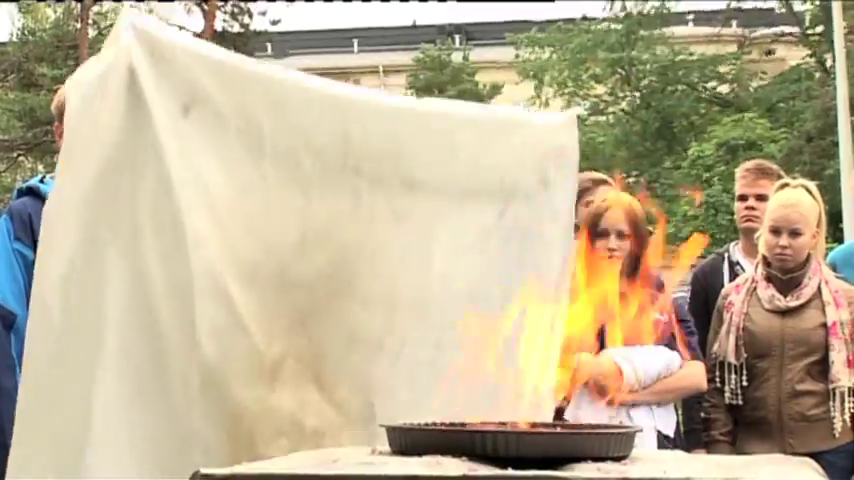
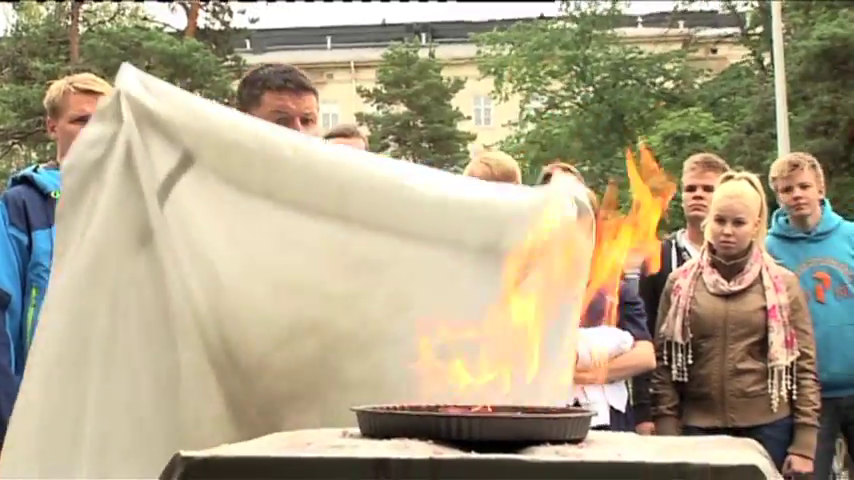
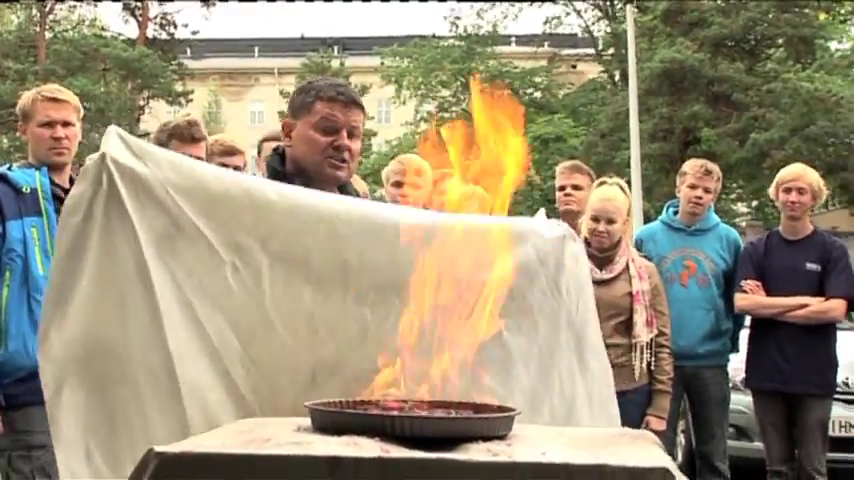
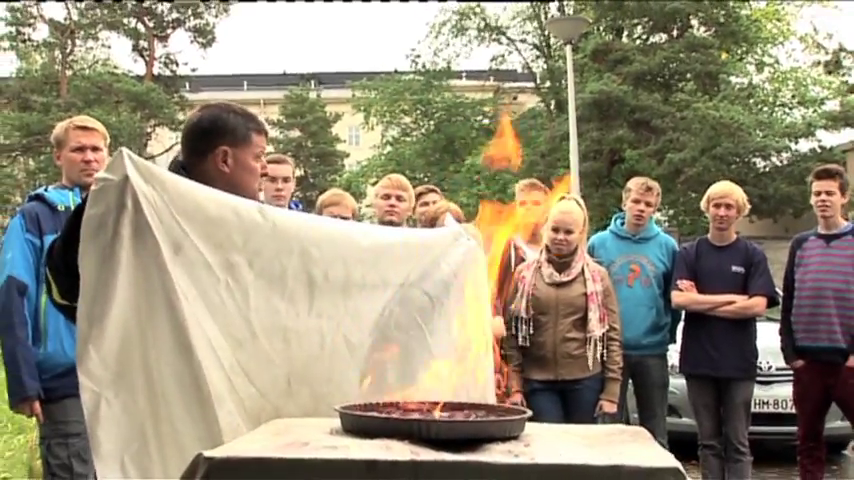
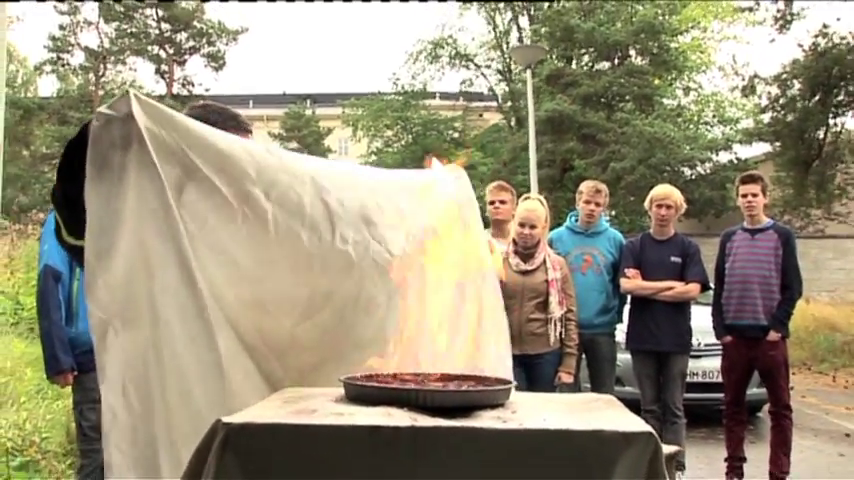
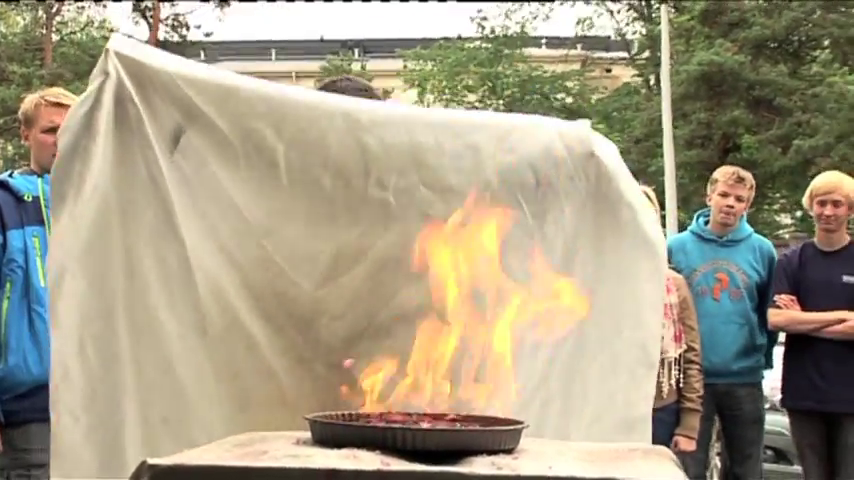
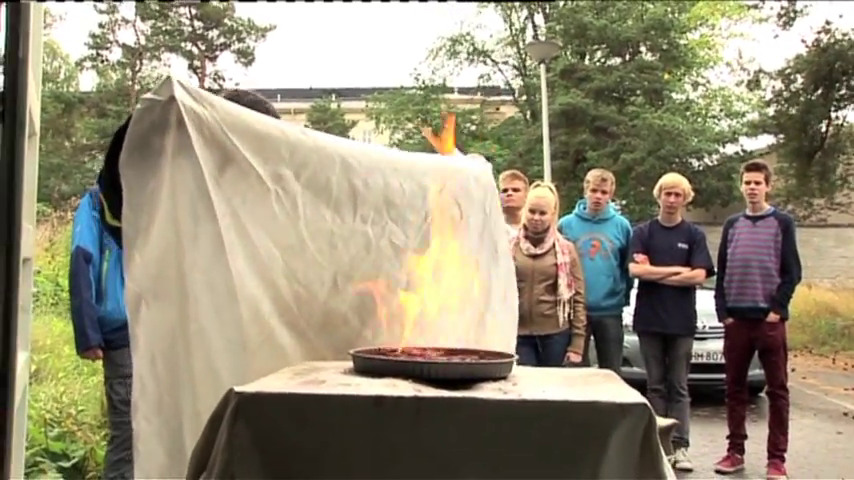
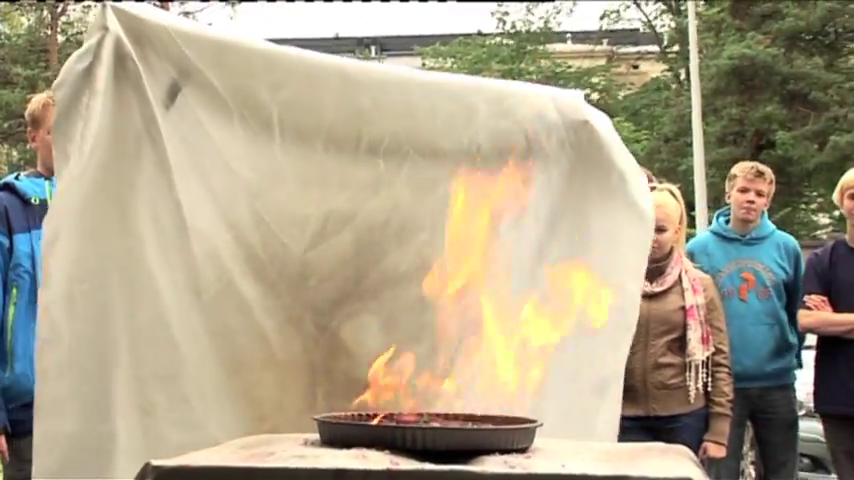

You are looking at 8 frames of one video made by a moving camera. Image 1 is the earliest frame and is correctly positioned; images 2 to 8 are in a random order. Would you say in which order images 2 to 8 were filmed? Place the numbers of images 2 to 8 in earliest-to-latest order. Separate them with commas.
2, 8, 6, 3, 4, 5, 7
